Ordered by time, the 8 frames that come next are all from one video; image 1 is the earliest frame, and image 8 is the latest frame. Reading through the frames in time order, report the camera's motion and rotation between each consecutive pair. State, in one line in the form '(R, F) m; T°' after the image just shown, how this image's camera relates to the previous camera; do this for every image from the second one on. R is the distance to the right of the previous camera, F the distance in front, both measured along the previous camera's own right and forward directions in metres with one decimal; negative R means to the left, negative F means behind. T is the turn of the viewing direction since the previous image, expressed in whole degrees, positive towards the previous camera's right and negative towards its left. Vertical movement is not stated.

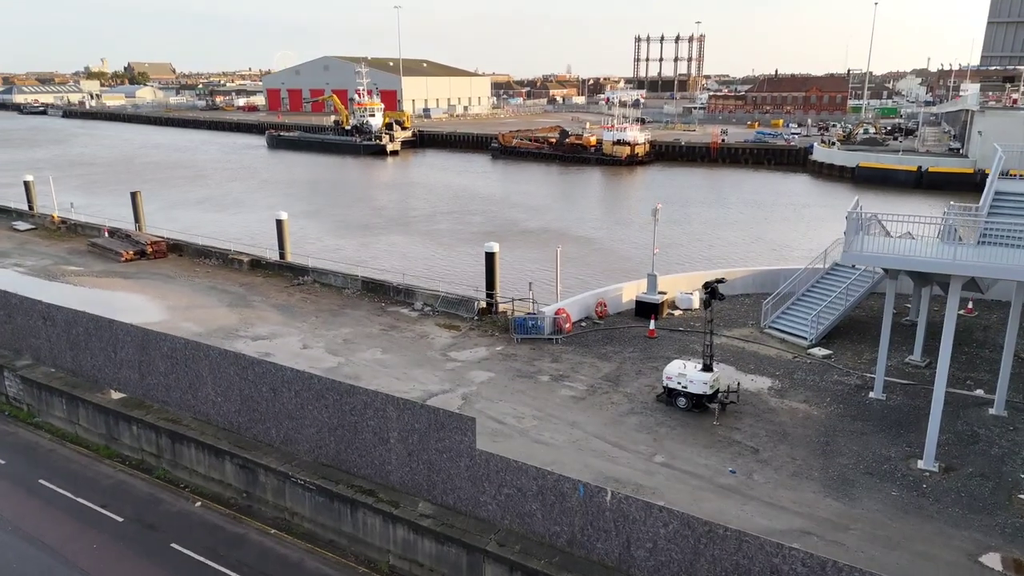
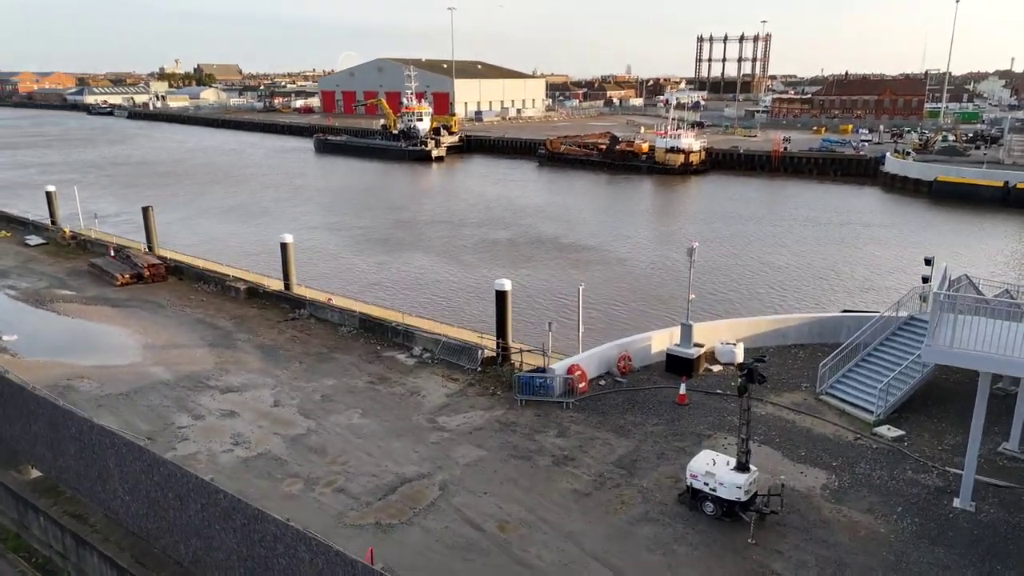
(+0.7, +1.8) m; -4°
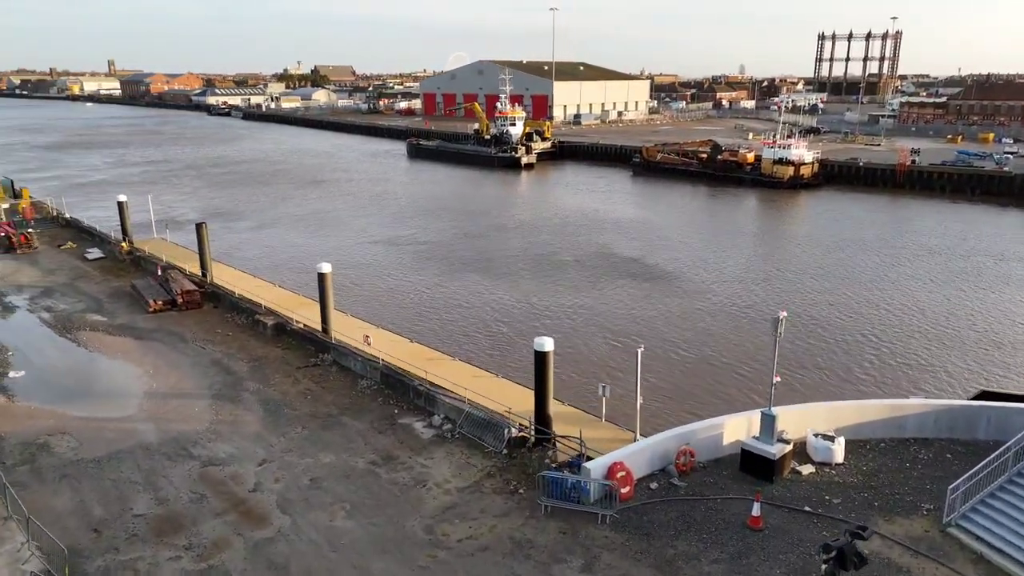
(+0.8, +2.1) m; -8°
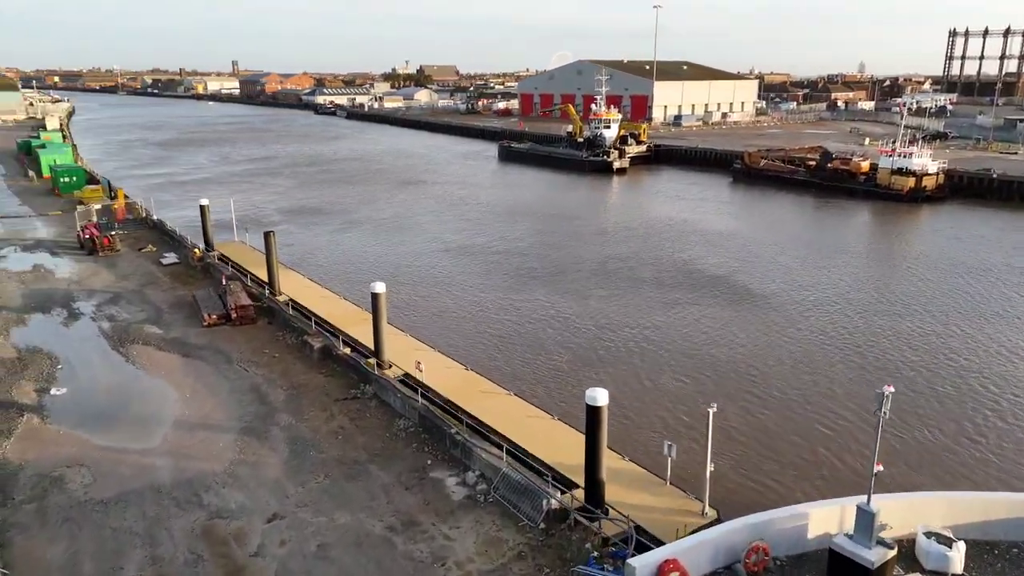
(+0.5, +1.3) m; -8°
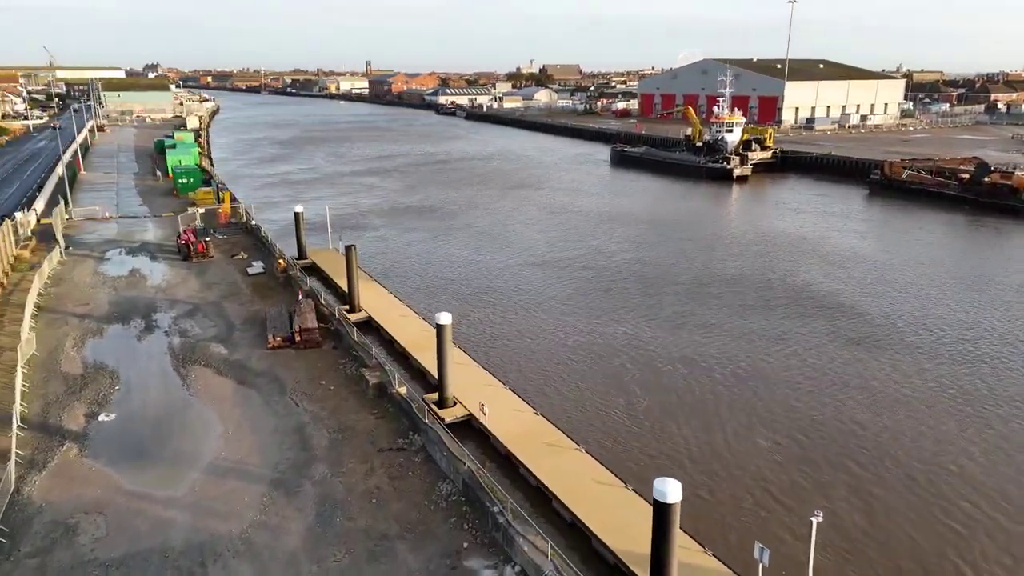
(+0.6, +1.6) m; -9°
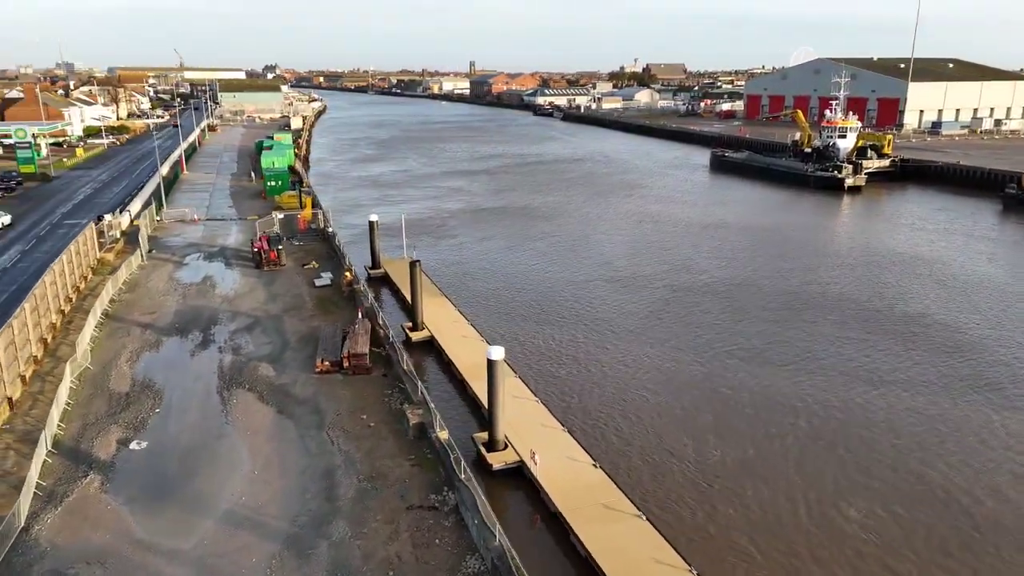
(+0.5, +1.3) m; -8°
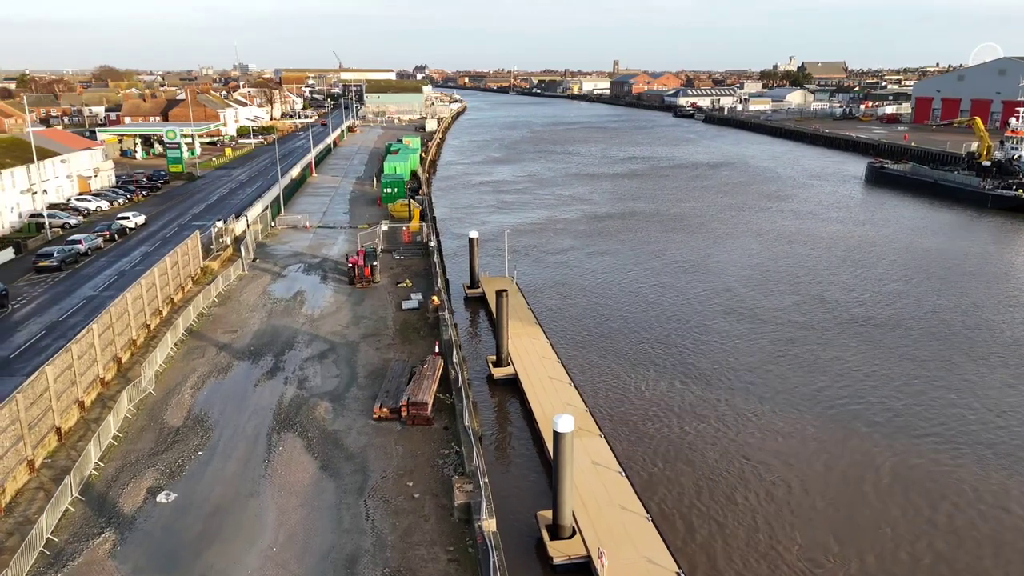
(+0.7, +1.9) m; -11°
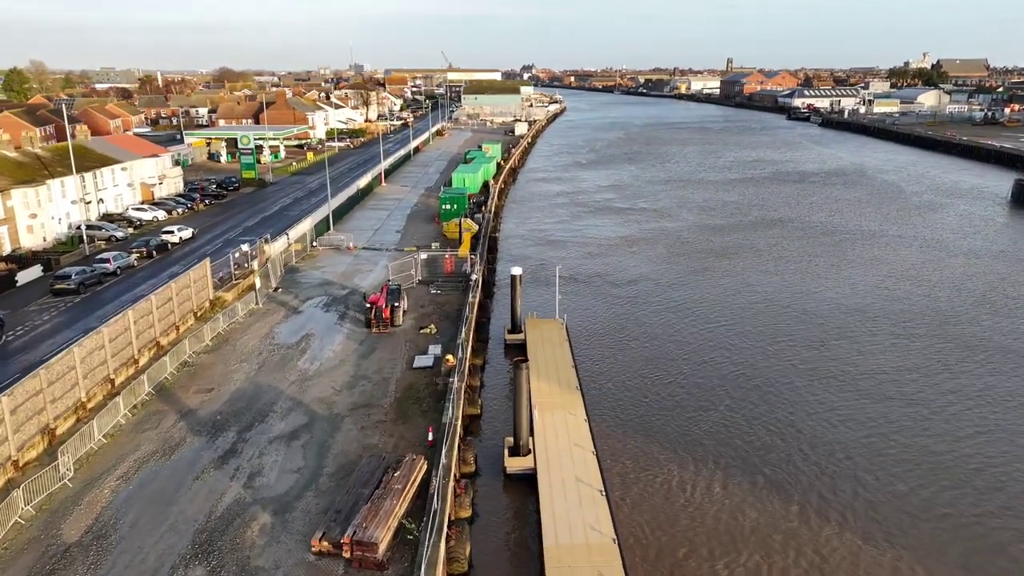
(+1.3, +3.4) m; -8°
